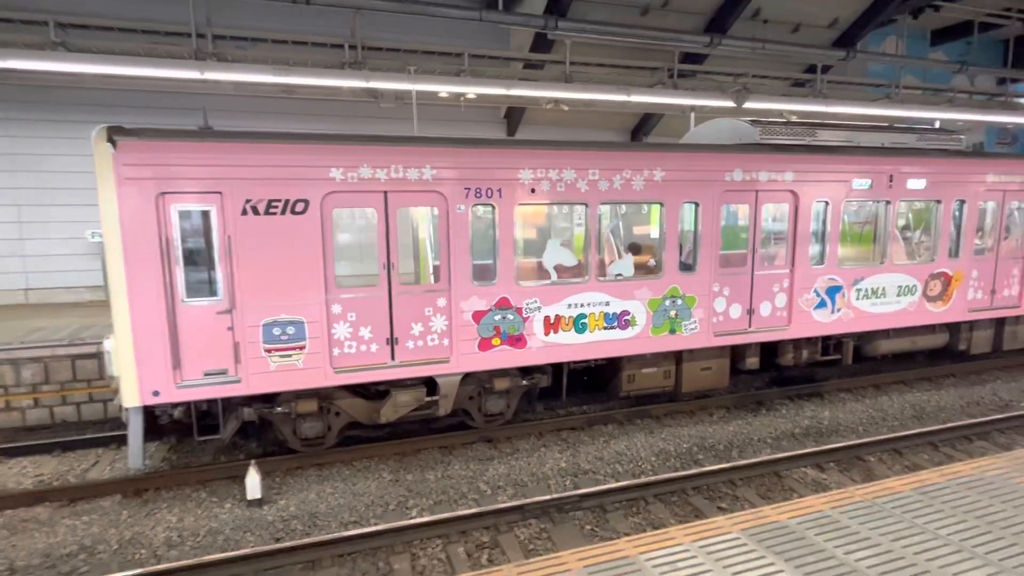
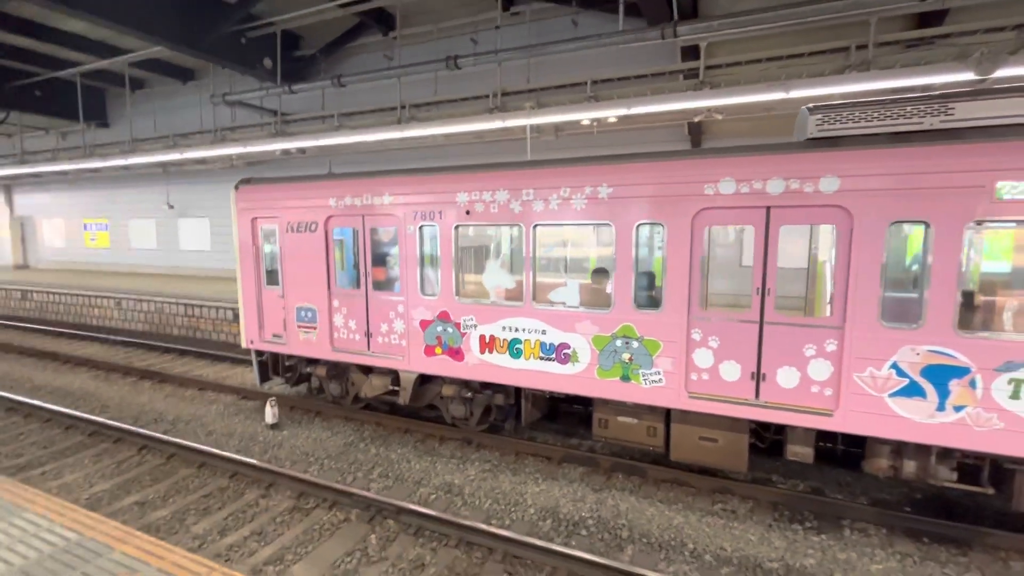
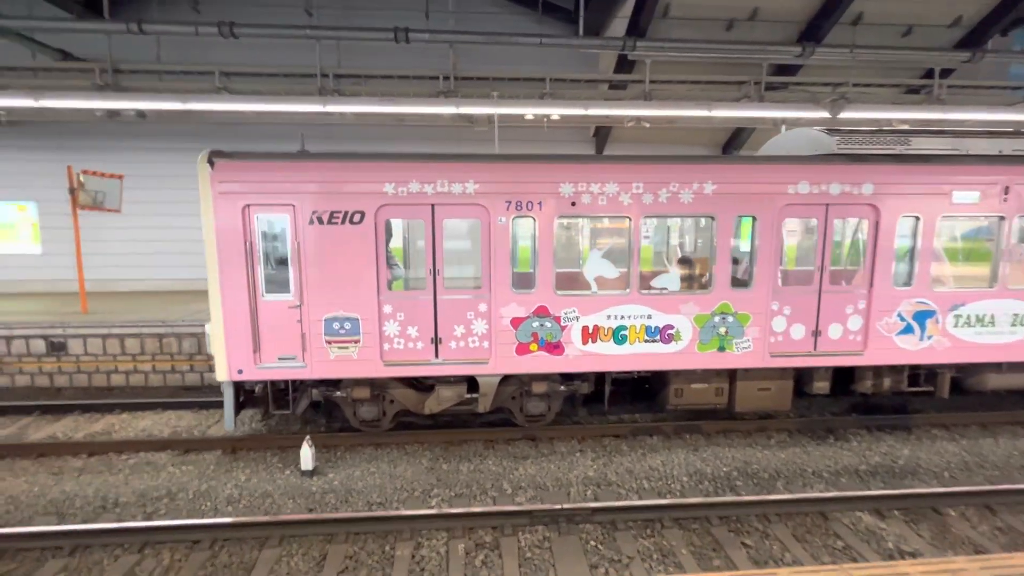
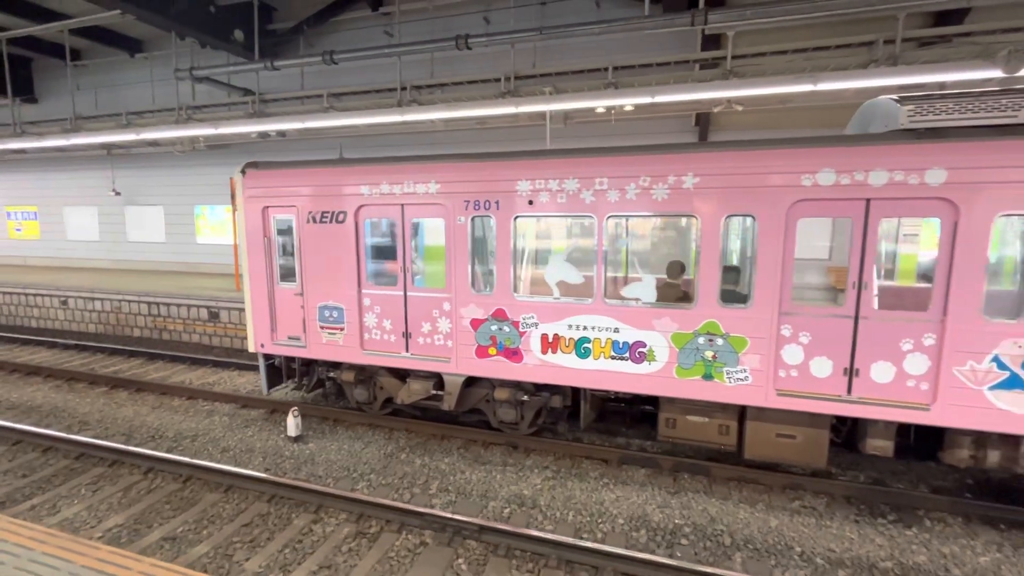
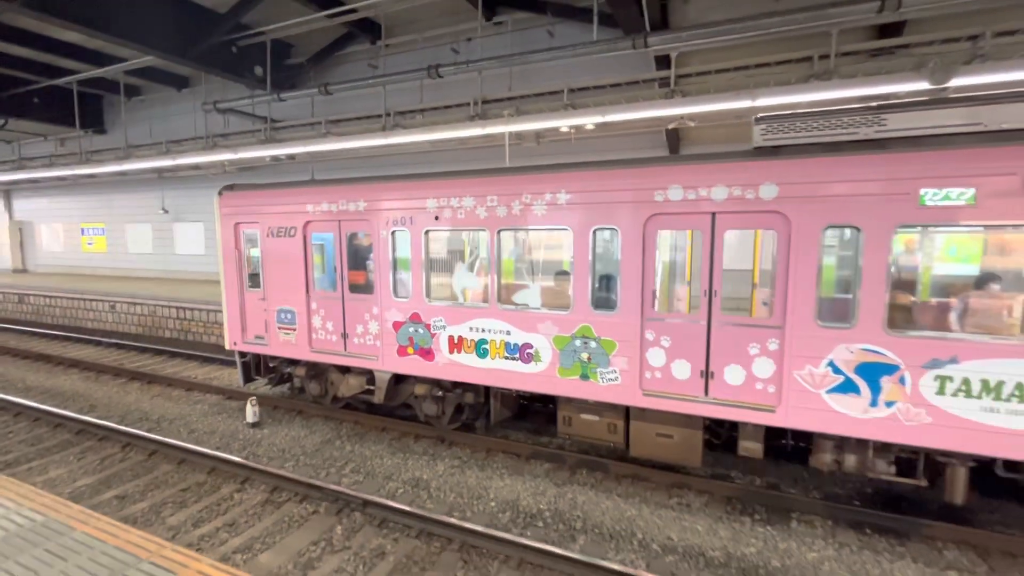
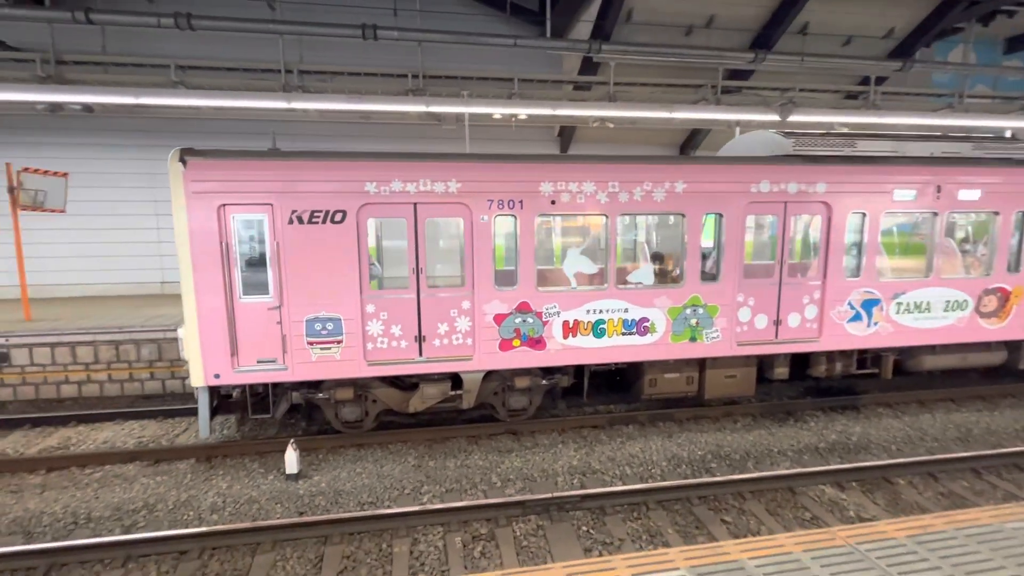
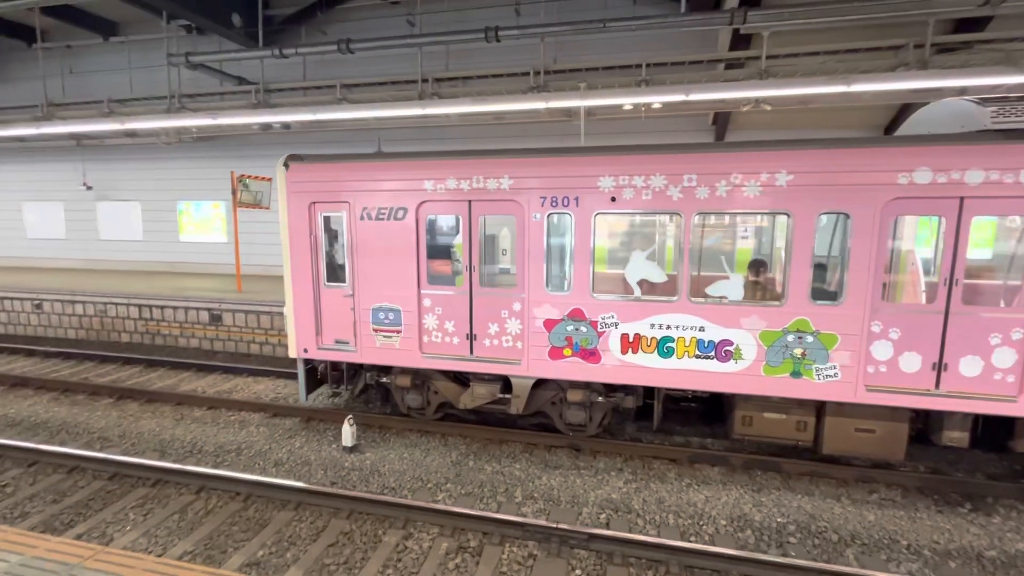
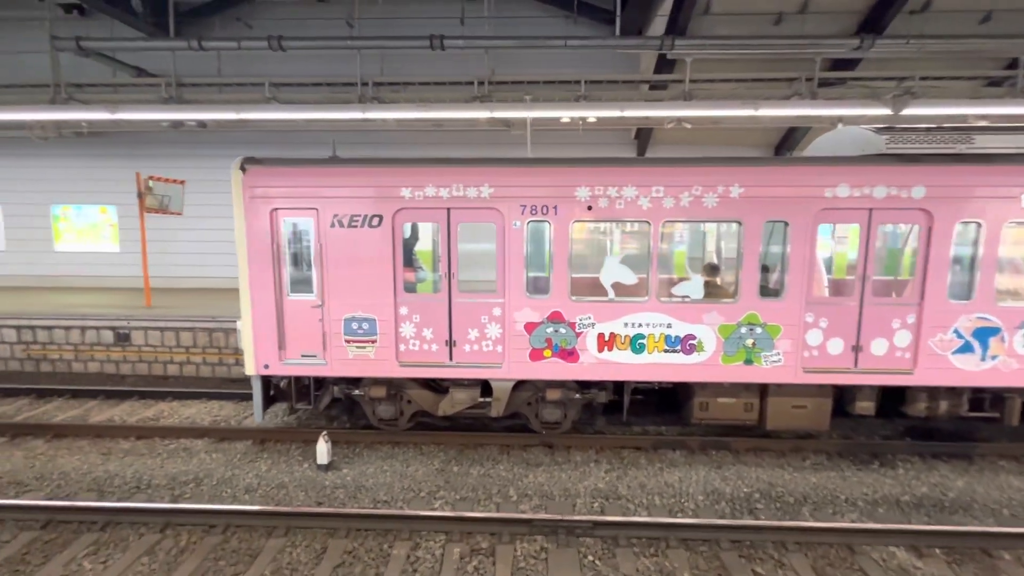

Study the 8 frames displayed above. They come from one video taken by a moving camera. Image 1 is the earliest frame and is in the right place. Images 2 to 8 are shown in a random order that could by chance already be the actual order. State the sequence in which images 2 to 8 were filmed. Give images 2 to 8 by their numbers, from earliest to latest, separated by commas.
6, 3, 8, 7, 4, 2, 5
